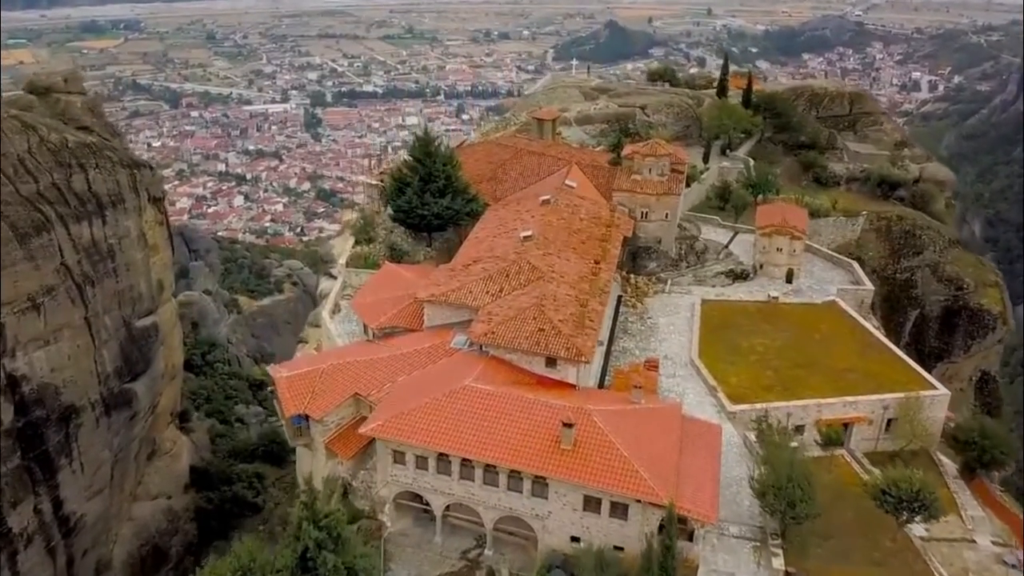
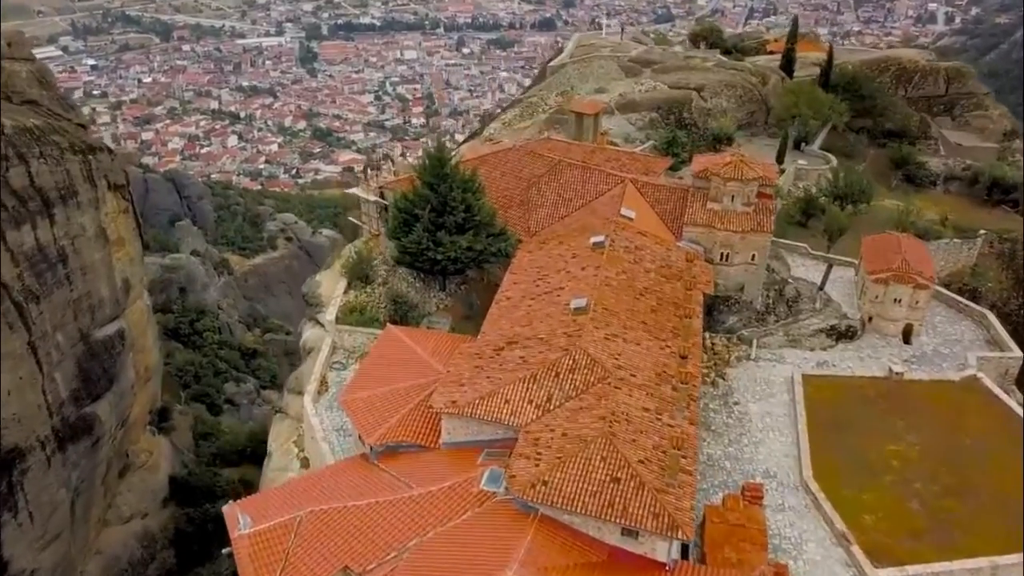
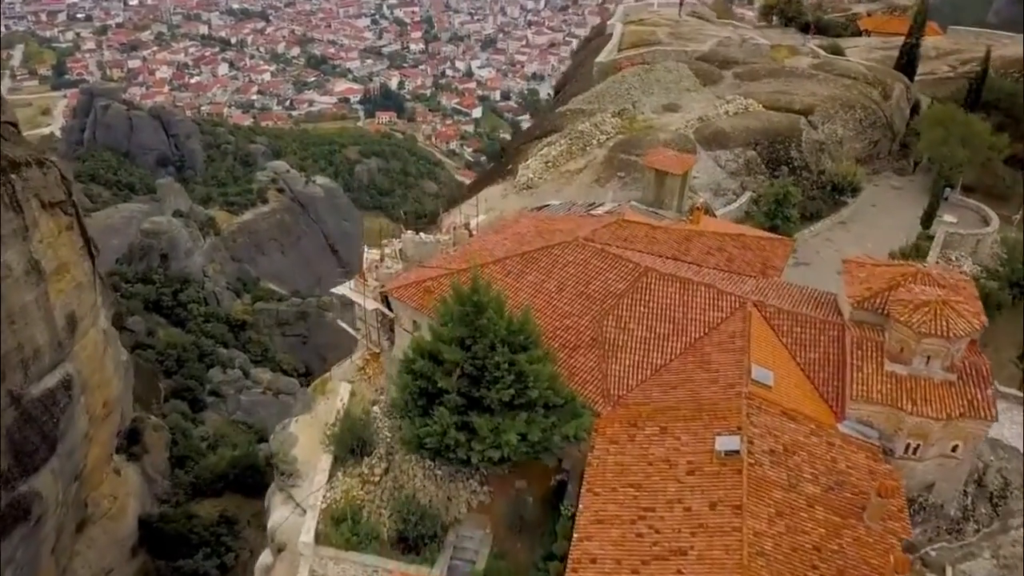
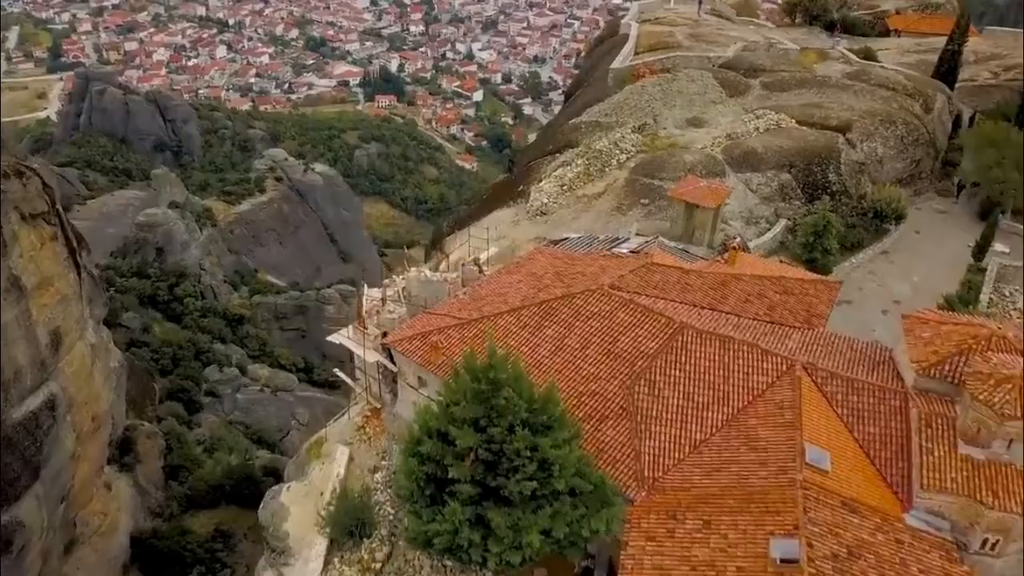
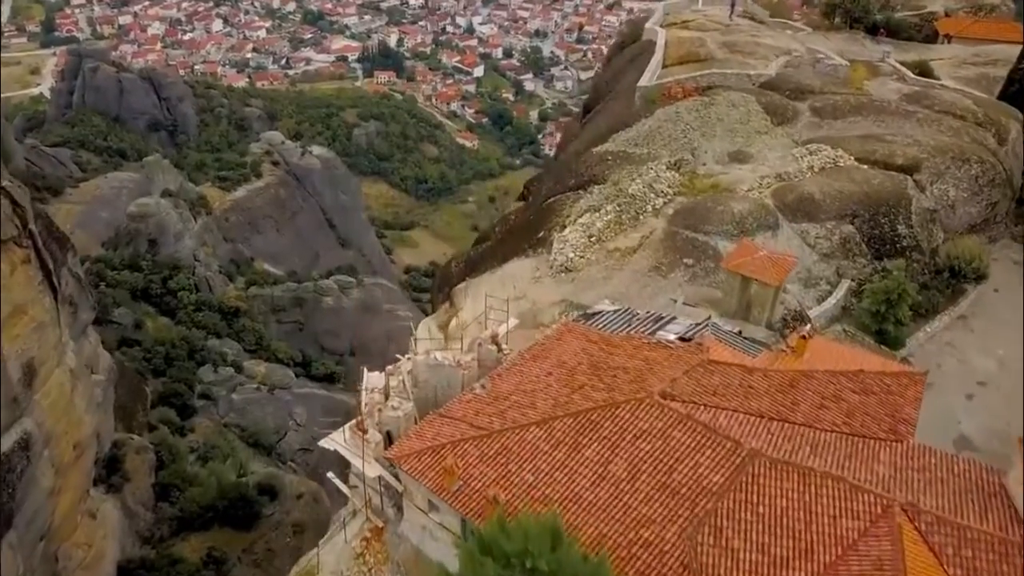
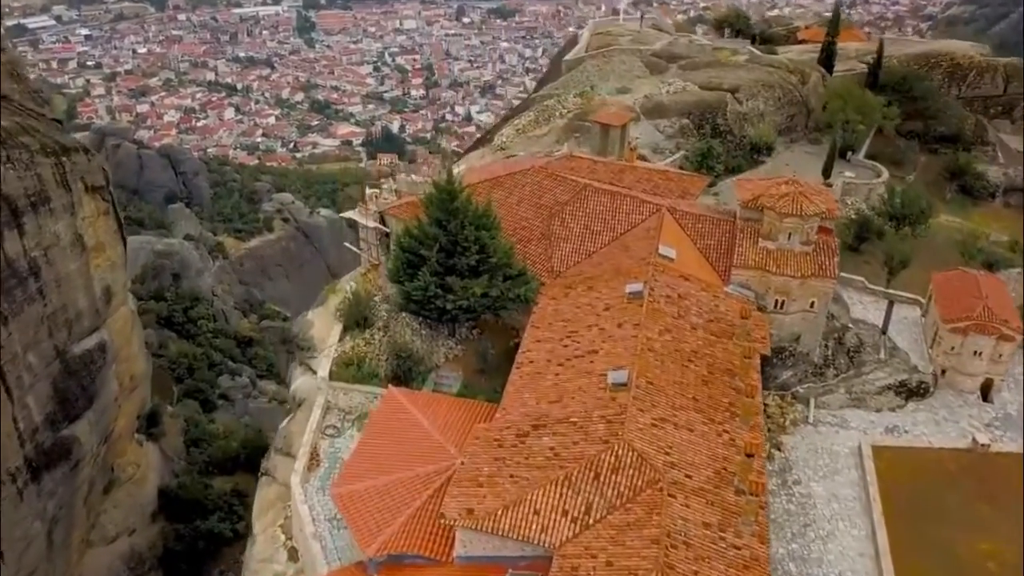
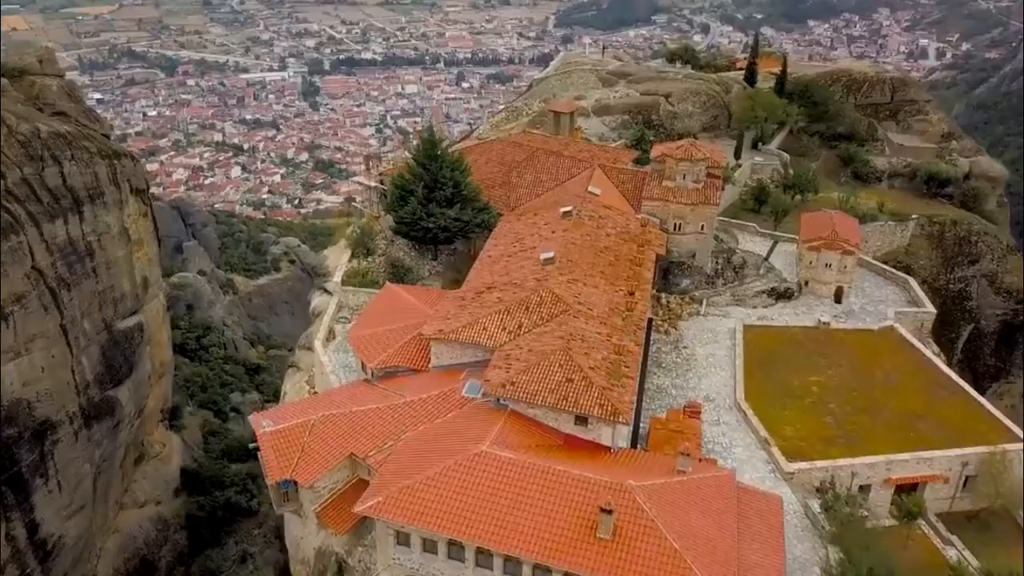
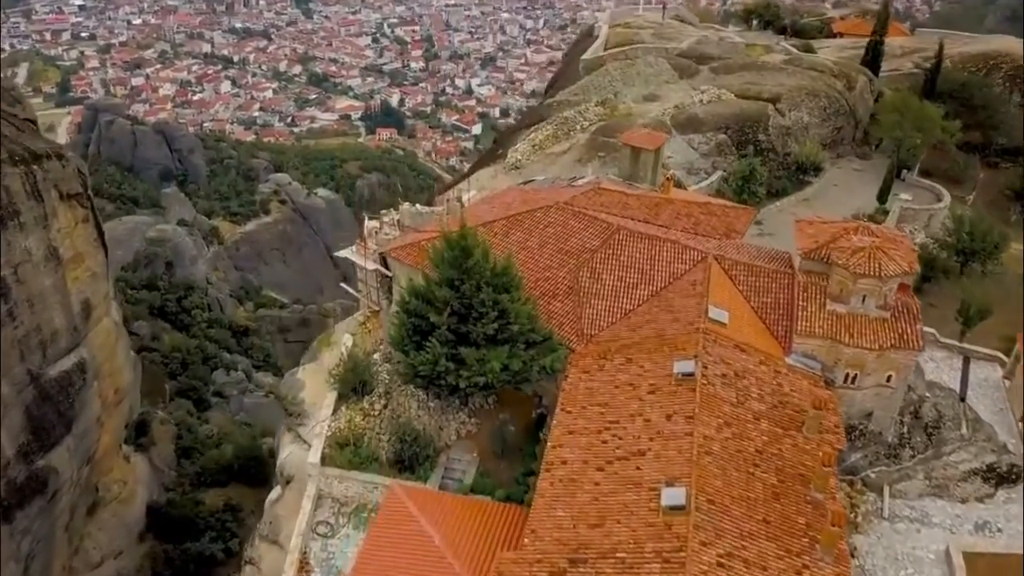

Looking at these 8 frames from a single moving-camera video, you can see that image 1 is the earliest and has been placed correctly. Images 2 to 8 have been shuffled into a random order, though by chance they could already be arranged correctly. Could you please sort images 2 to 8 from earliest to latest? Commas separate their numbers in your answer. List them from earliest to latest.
7, 2, 6, 8, 3, 4, 5
